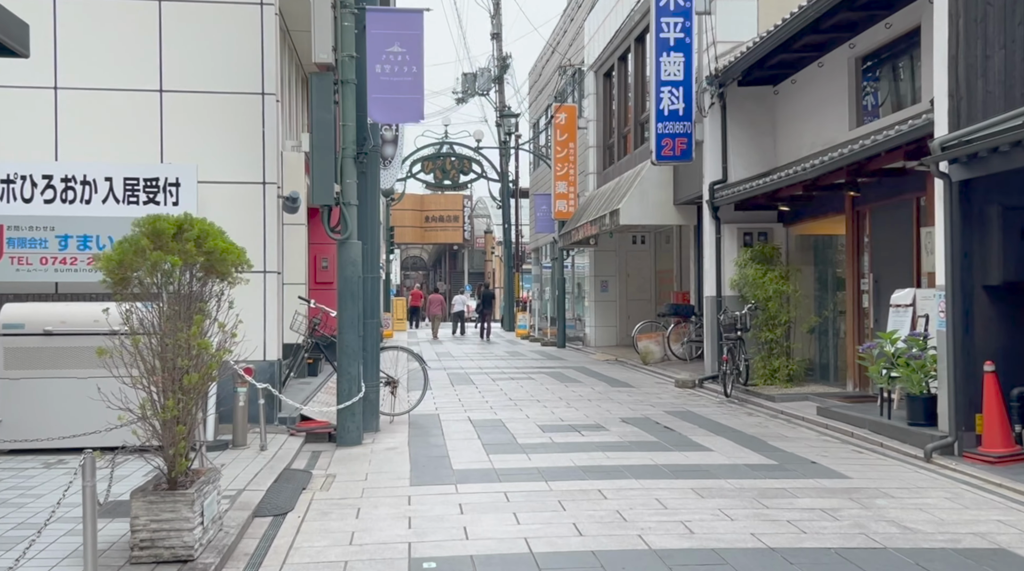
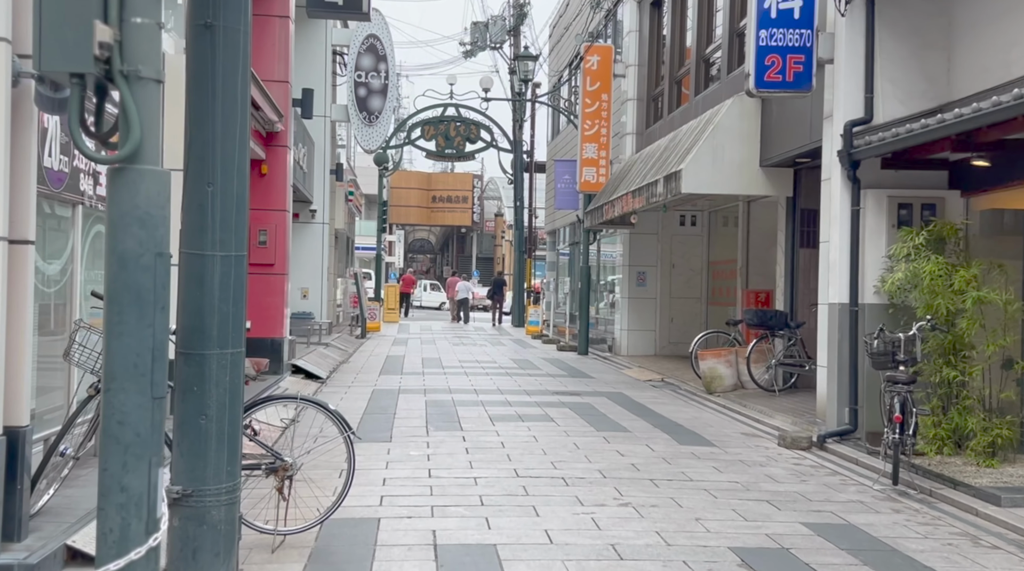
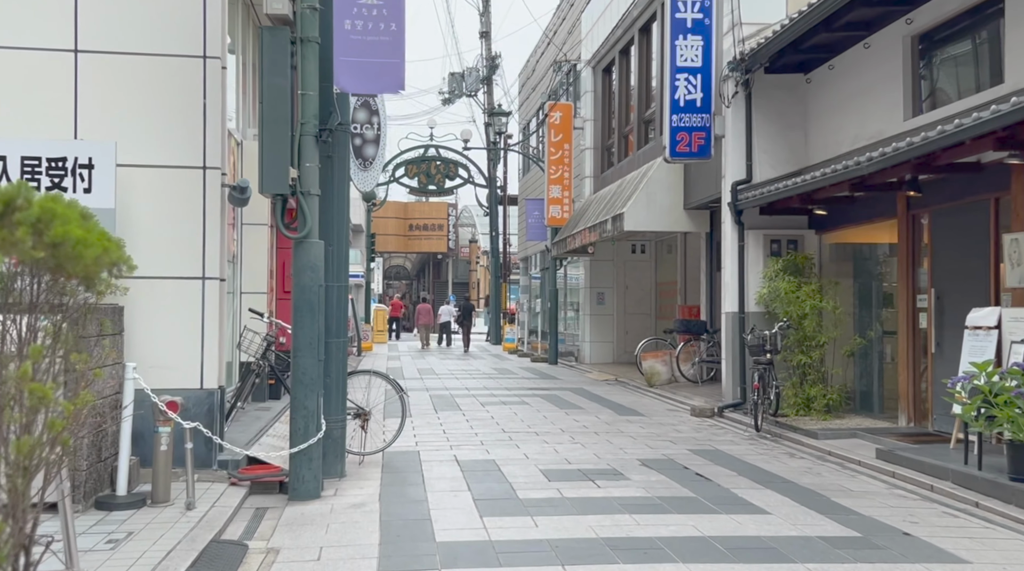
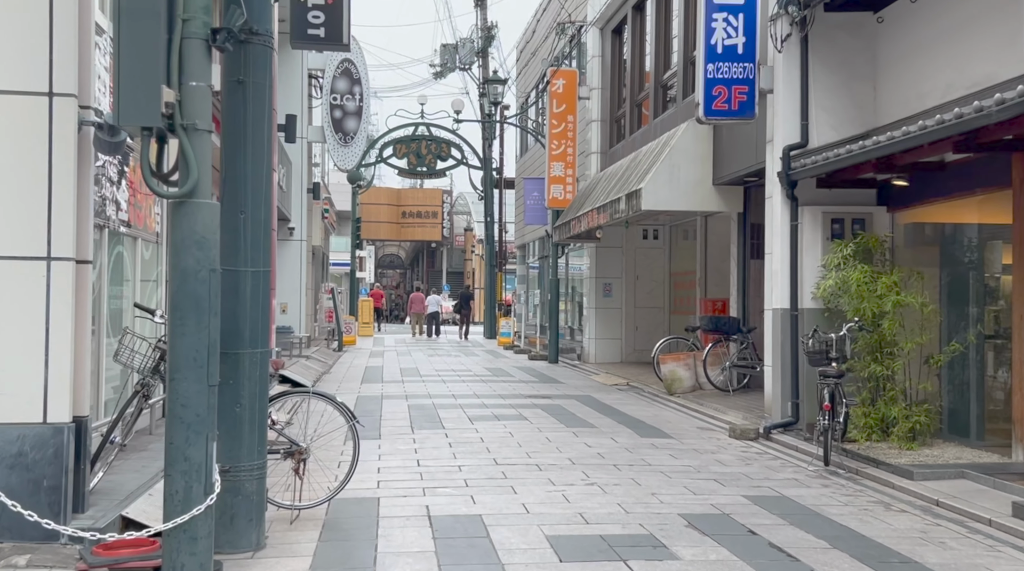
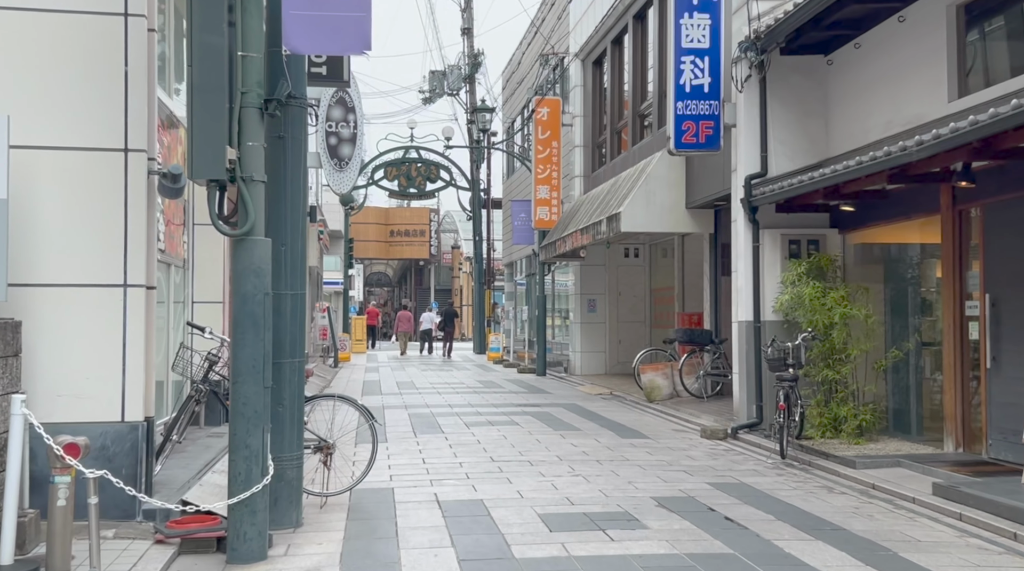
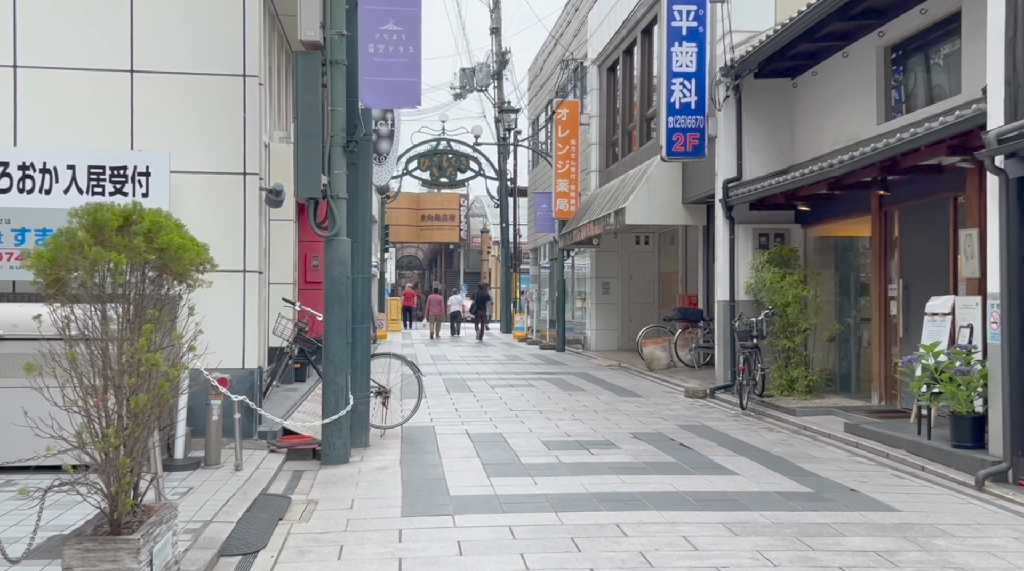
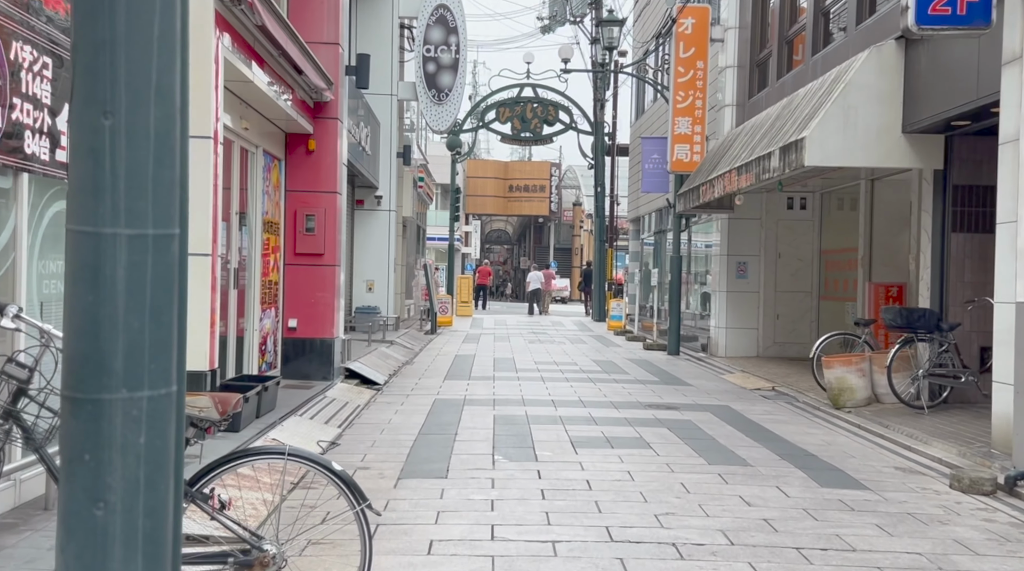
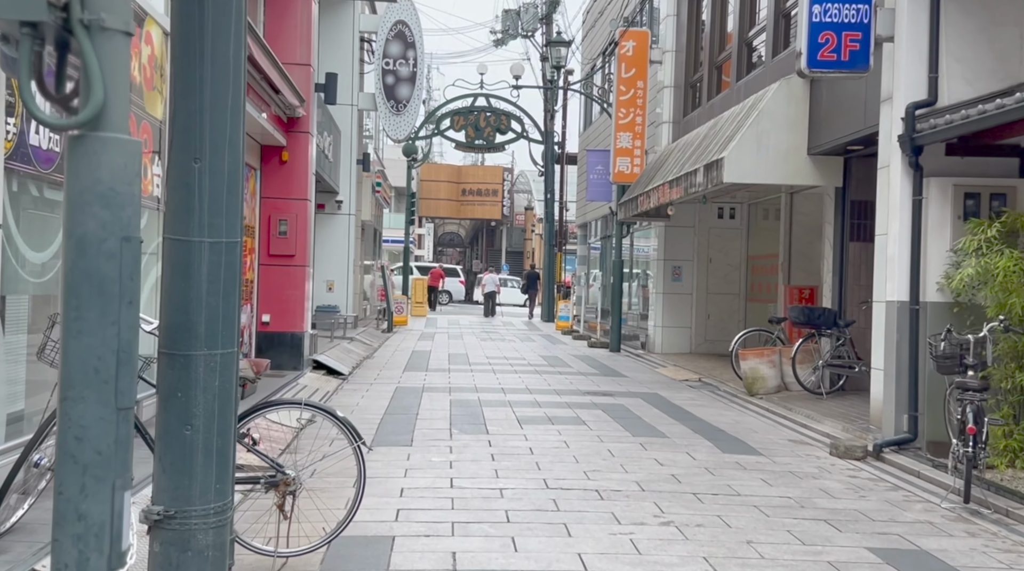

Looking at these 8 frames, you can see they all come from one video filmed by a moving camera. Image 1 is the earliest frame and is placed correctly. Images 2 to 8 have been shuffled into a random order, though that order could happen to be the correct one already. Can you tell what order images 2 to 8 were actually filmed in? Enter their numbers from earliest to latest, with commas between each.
6, 3, 5, 4, 2, 8, 7
